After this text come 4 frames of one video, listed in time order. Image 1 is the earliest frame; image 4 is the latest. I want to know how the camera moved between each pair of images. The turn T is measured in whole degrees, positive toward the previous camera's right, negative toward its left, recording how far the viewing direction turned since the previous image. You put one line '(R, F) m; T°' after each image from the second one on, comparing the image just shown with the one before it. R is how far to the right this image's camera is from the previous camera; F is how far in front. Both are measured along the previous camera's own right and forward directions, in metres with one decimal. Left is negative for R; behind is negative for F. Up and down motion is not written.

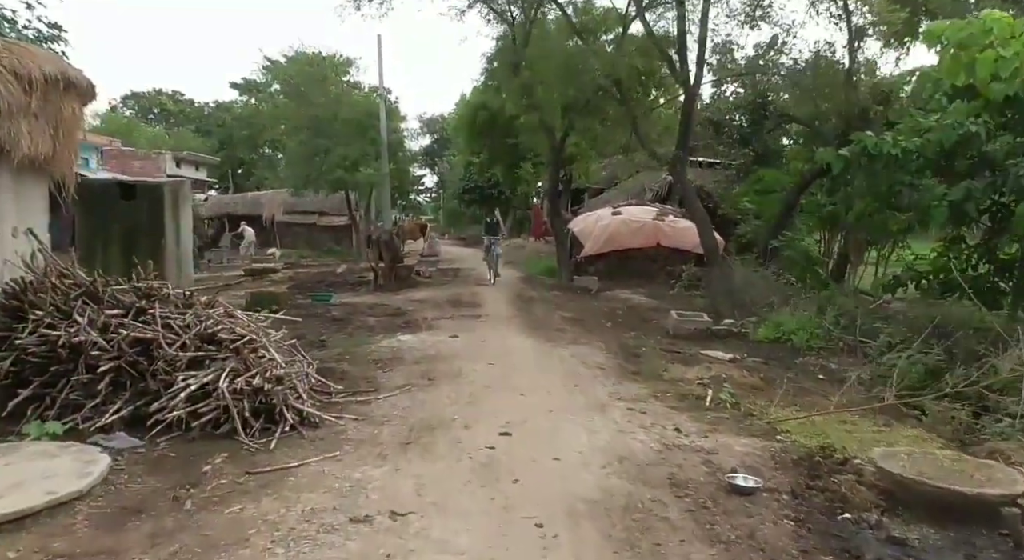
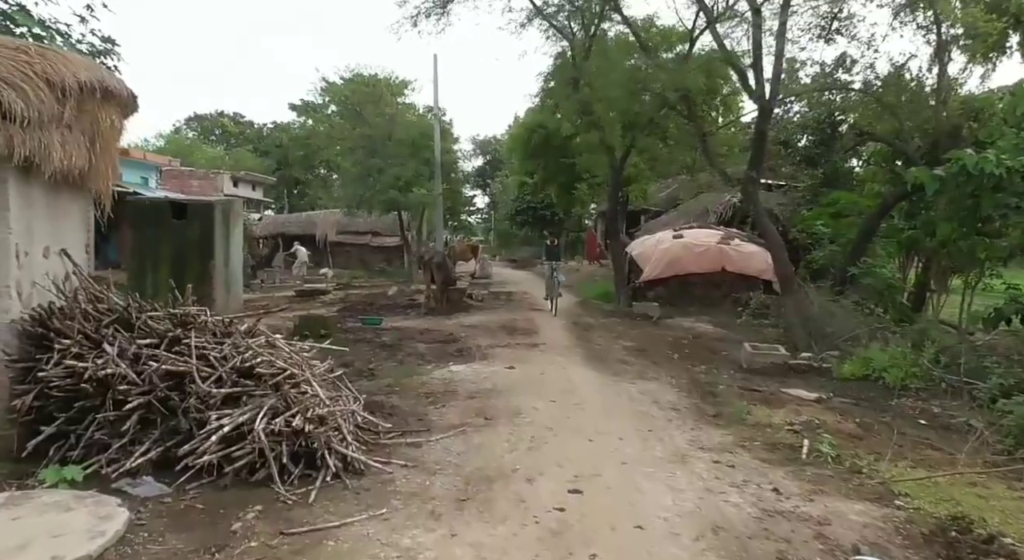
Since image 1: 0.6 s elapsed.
(-0.2, +0.6) m; -4°
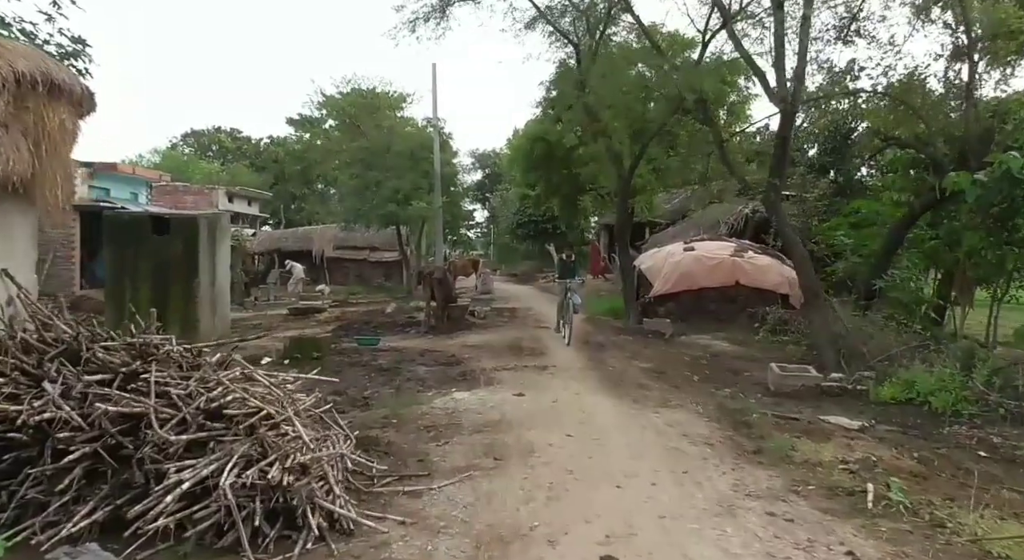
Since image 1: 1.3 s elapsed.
(-0.1, +0.7) m; 0°
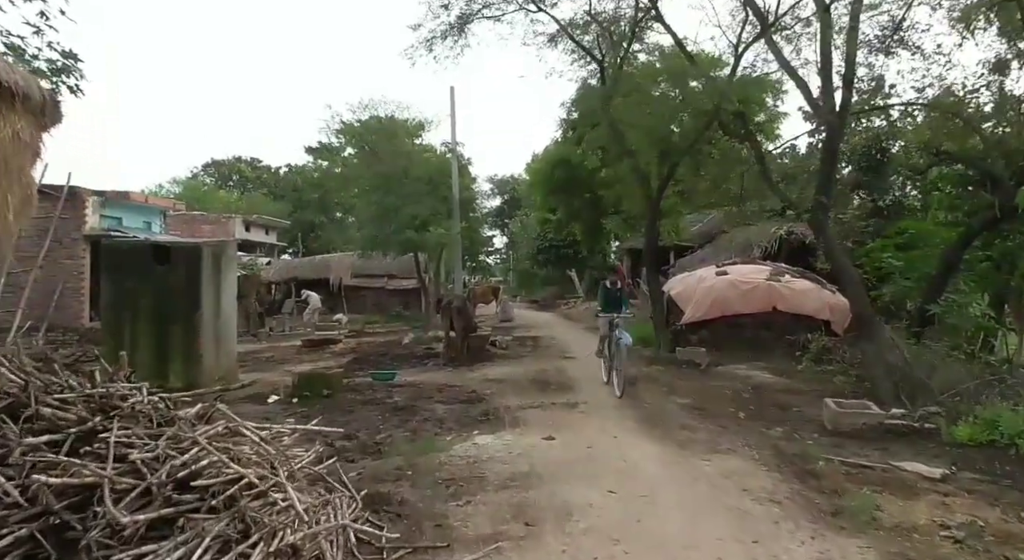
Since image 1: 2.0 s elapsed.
(-0.1, +0.7) m; -2°
